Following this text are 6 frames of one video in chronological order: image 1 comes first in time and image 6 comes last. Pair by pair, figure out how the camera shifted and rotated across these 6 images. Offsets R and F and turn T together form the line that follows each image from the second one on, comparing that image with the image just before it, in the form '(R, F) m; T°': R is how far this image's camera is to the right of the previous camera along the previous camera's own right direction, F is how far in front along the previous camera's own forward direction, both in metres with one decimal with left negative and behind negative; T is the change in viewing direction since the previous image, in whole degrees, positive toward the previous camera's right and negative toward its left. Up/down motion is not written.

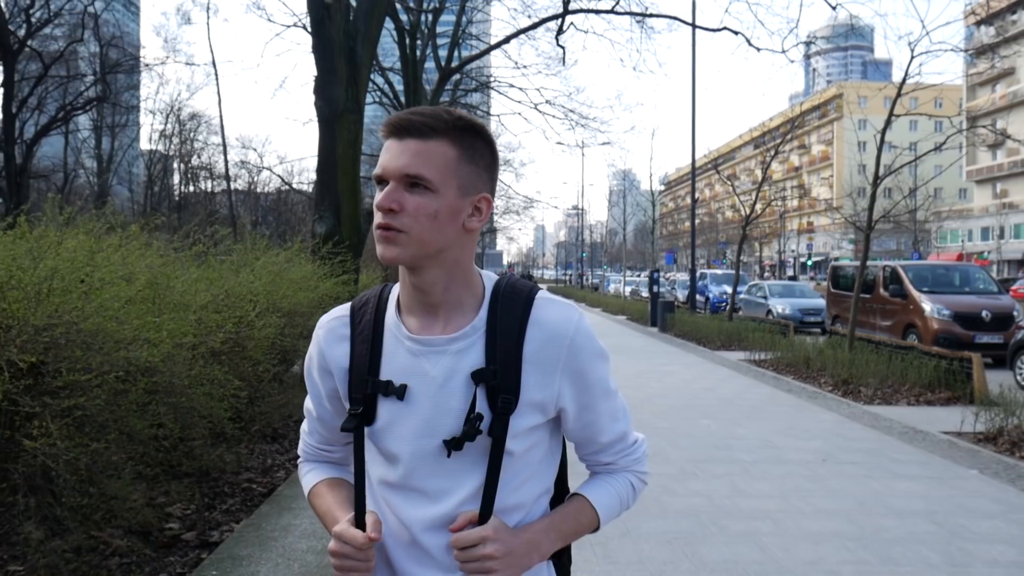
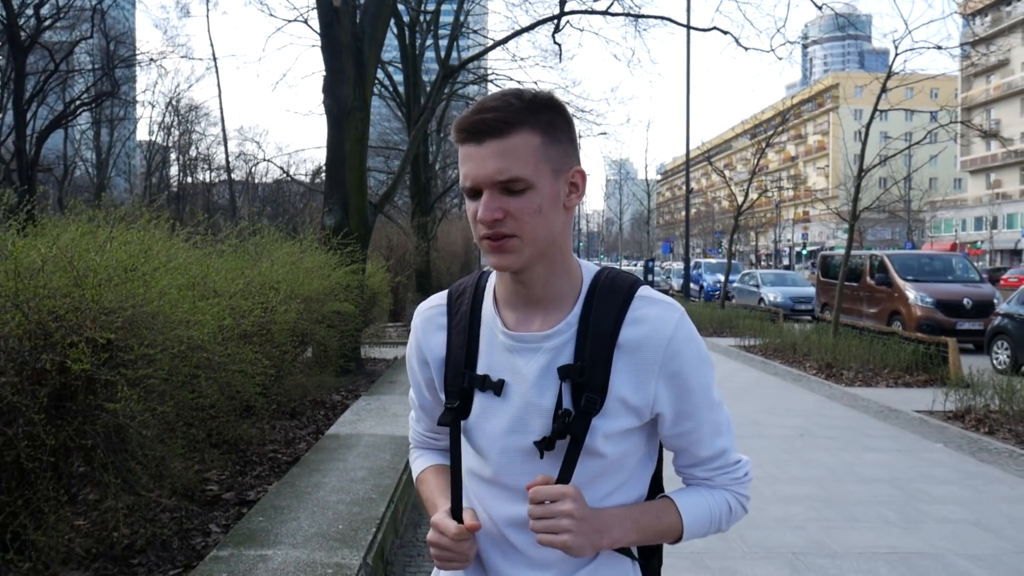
(0.0, -0.6) m; 0°
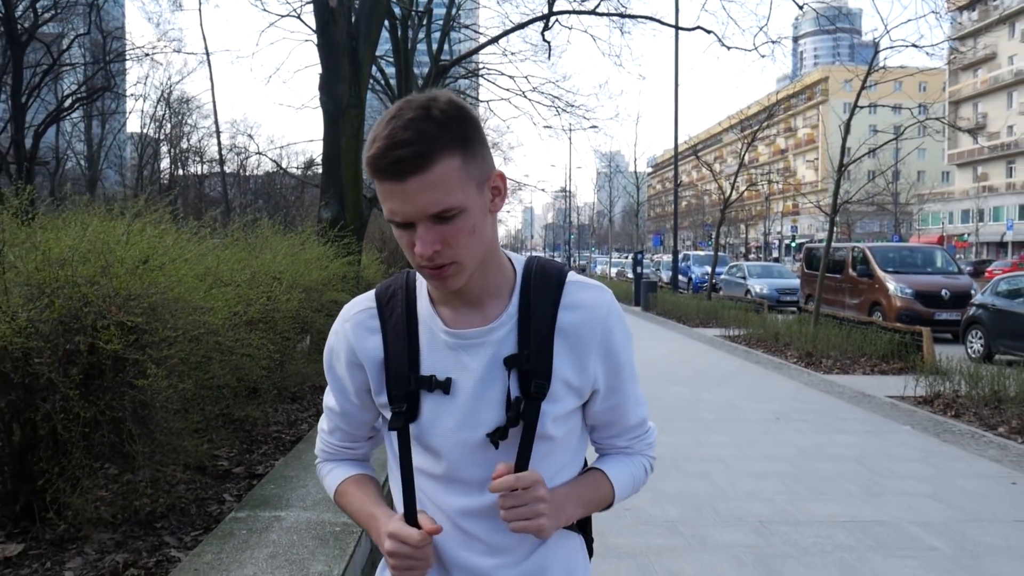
(0.0, -0.4) m; +1°
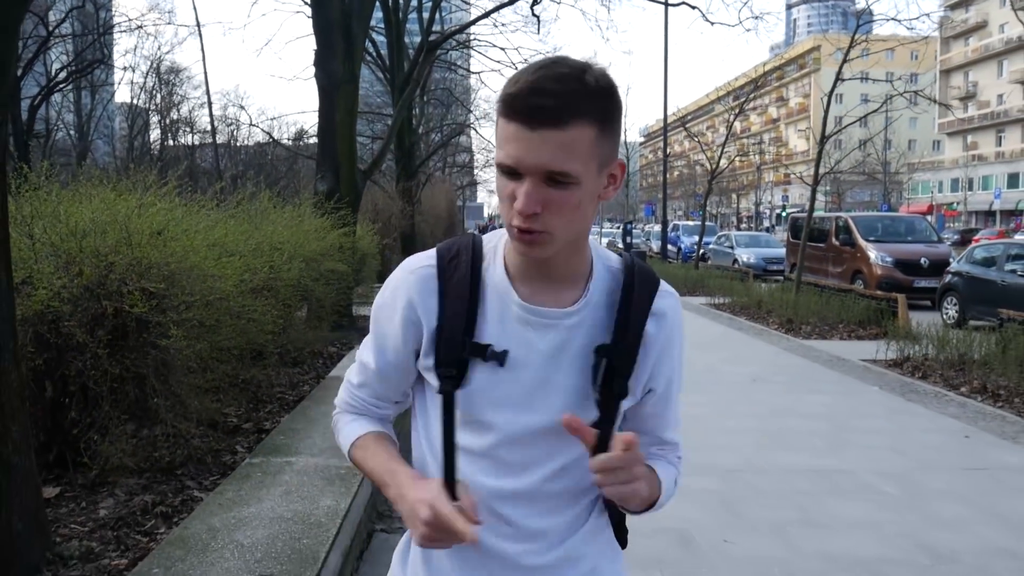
(0.0, -0.4) m; +1°
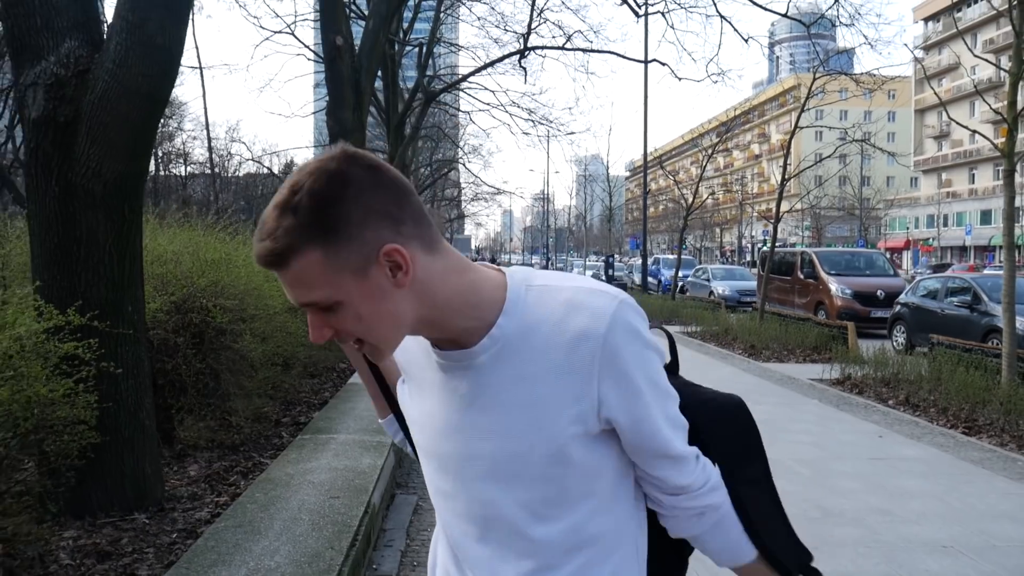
(0.0, -1.4) m; +1°
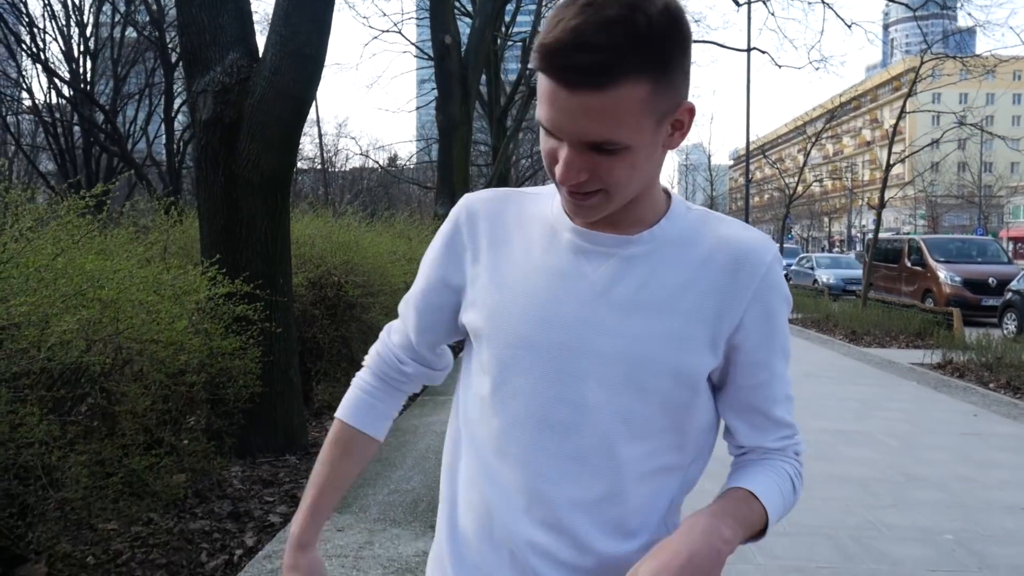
(0.0, -0.6) m; -7°
